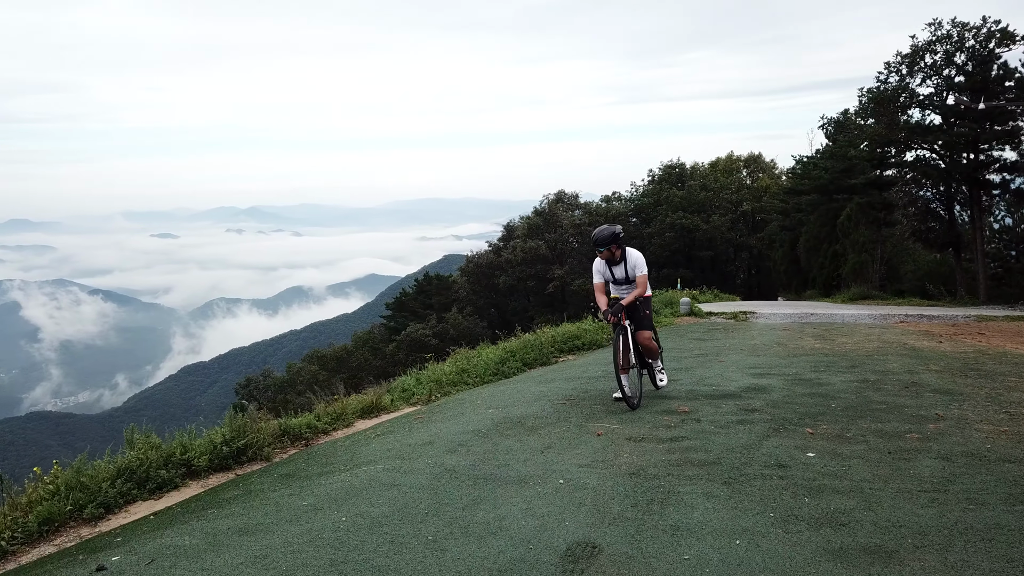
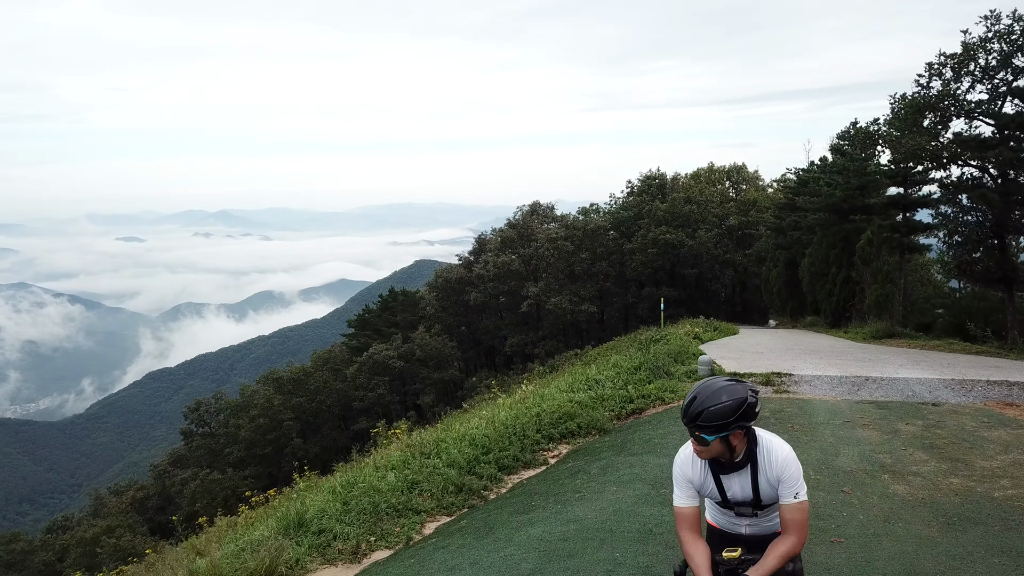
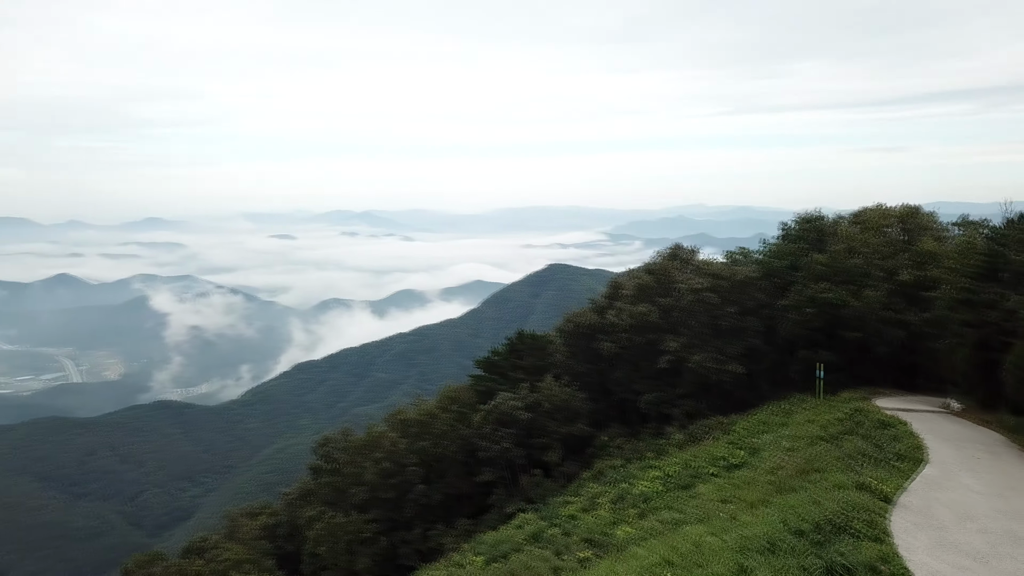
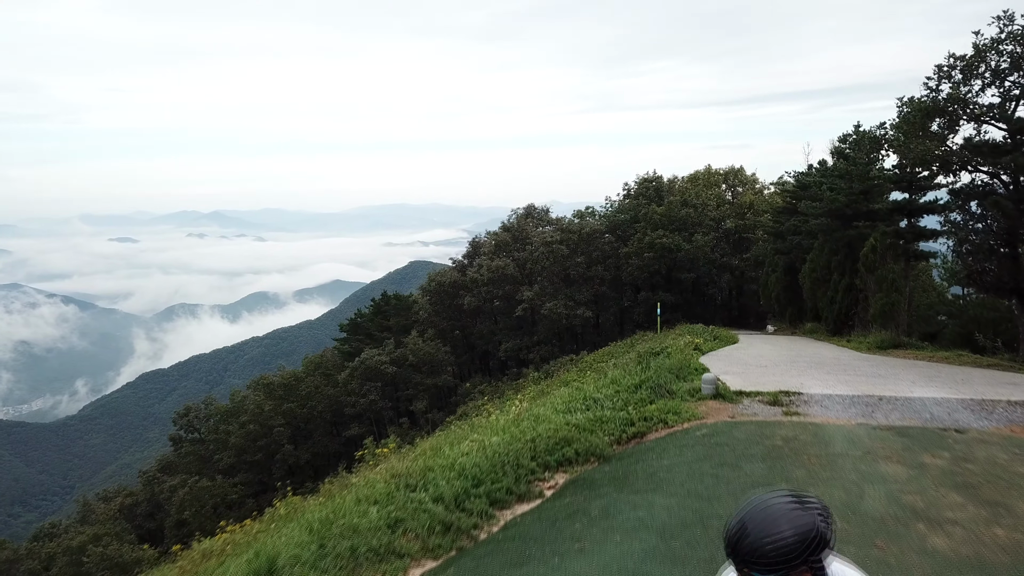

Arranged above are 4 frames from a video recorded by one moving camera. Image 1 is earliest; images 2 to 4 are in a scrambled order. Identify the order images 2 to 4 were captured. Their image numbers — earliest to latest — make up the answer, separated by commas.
2, 4, 3
